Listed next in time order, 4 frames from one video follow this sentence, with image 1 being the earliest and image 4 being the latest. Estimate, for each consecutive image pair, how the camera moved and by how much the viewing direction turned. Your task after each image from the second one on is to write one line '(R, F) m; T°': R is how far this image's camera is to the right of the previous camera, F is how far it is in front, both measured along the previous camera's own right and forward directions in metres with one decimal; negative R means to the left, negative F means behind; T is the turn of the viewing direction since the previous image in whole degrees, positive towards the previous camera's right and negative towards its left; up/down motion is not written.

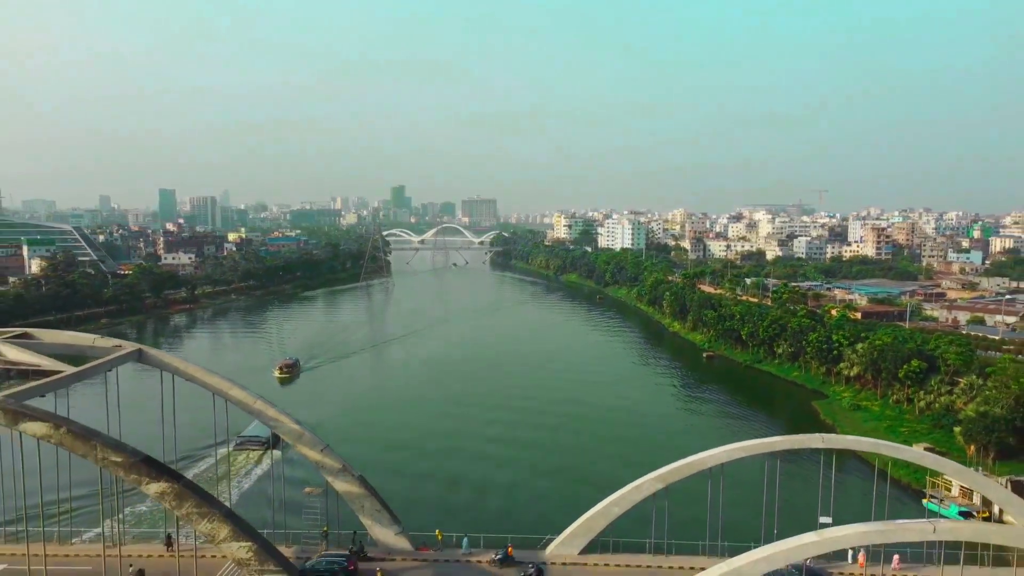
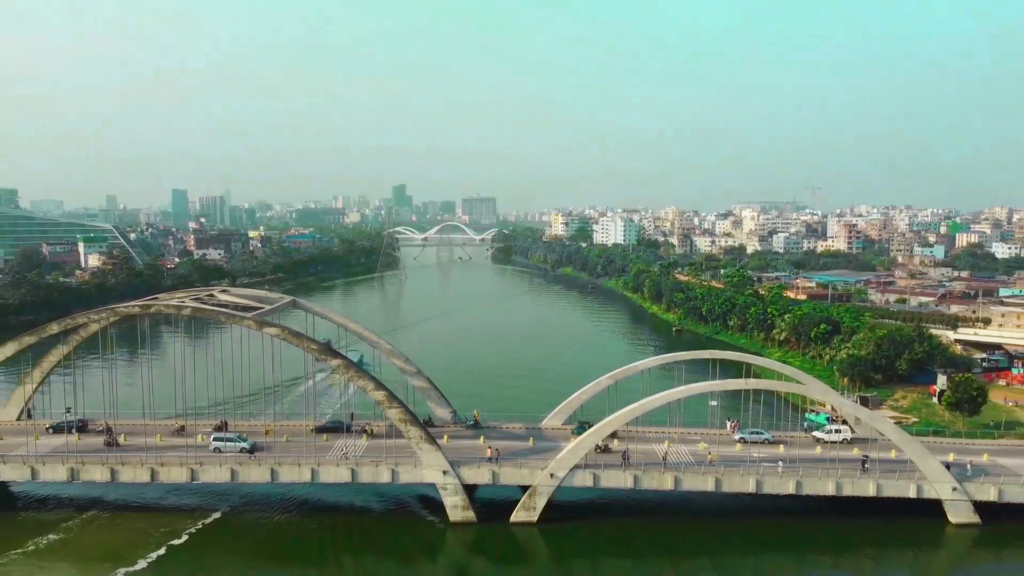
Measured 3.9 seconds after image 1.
(-0.3, -8.0) m; 0°
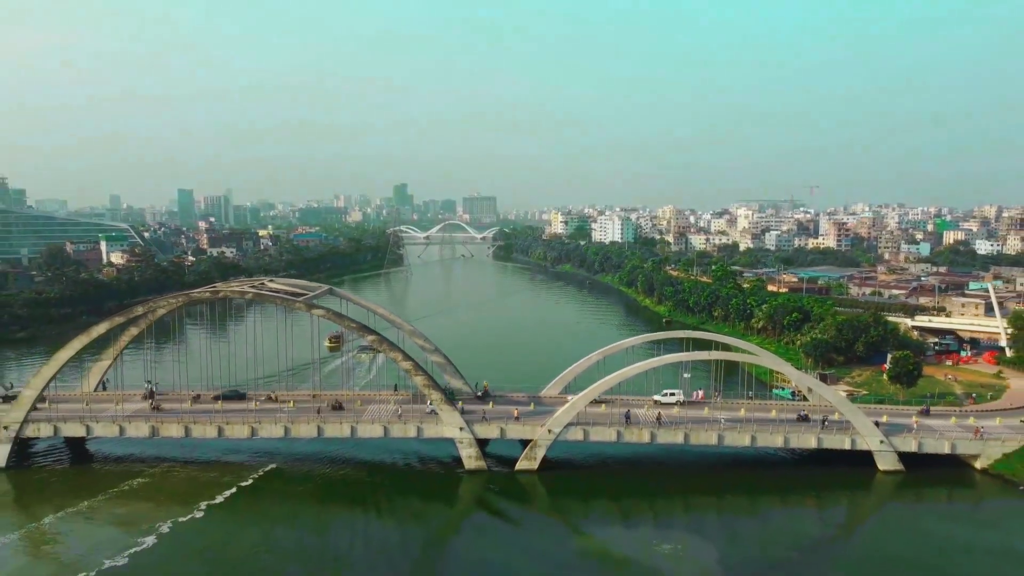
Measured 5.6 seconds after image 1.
(-0.1, -3.6) m; 0°
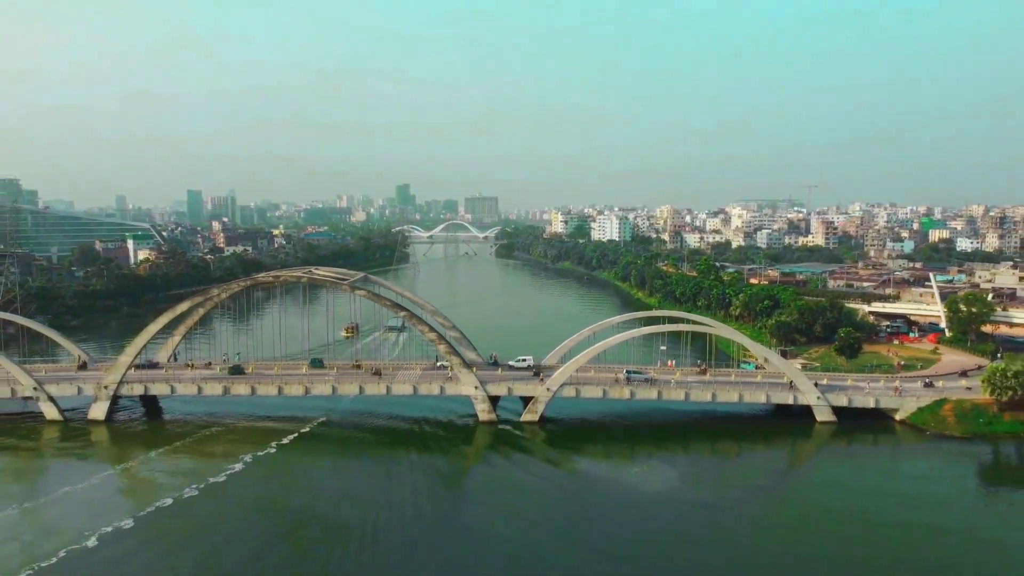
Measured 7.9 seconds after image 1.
(-0.2, -4.8) m; 0°
